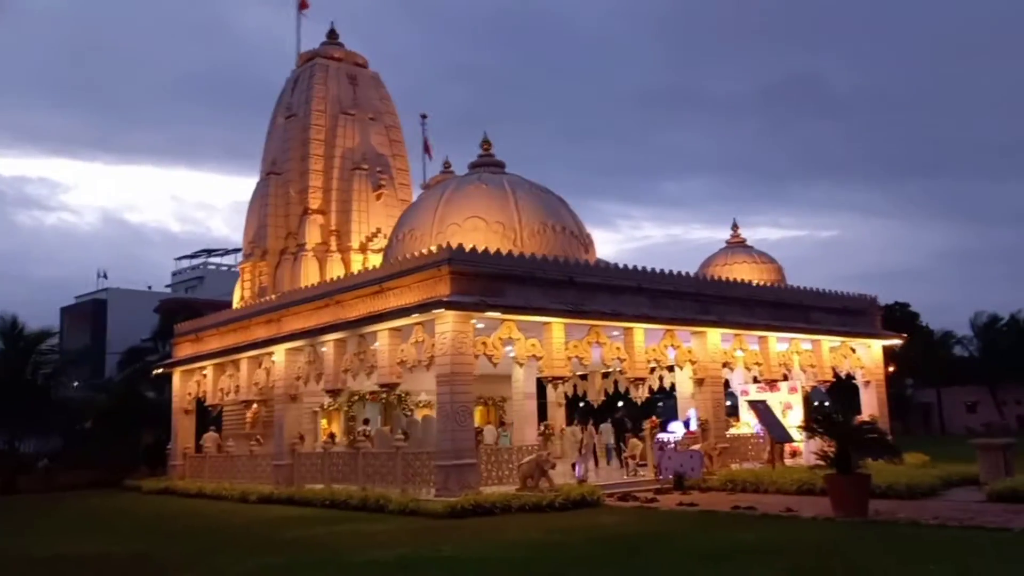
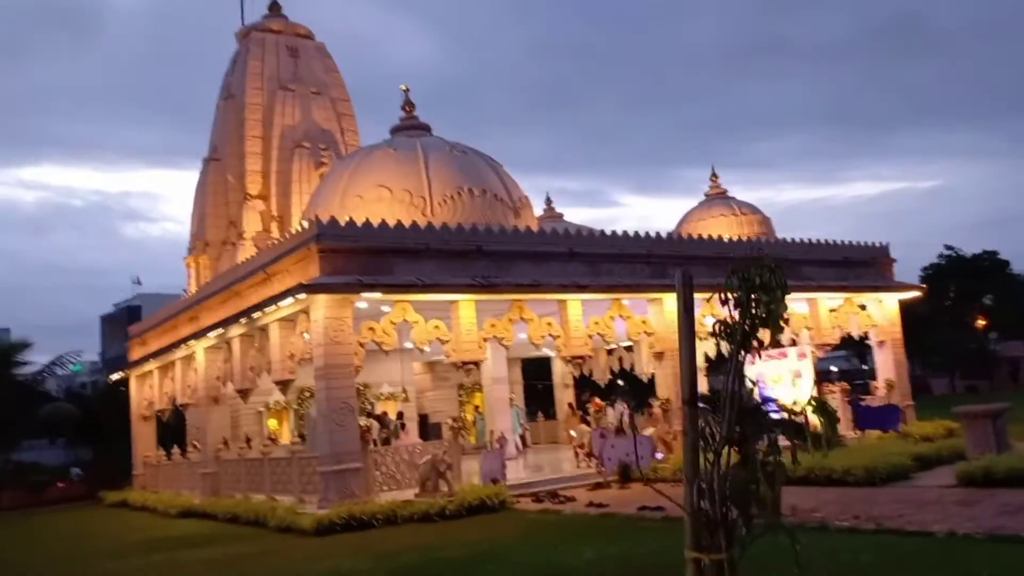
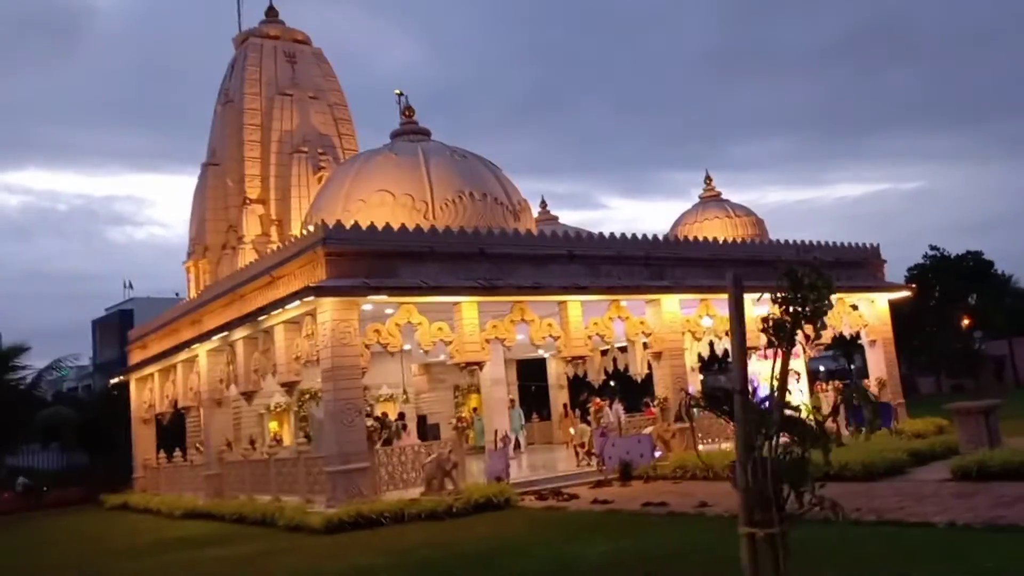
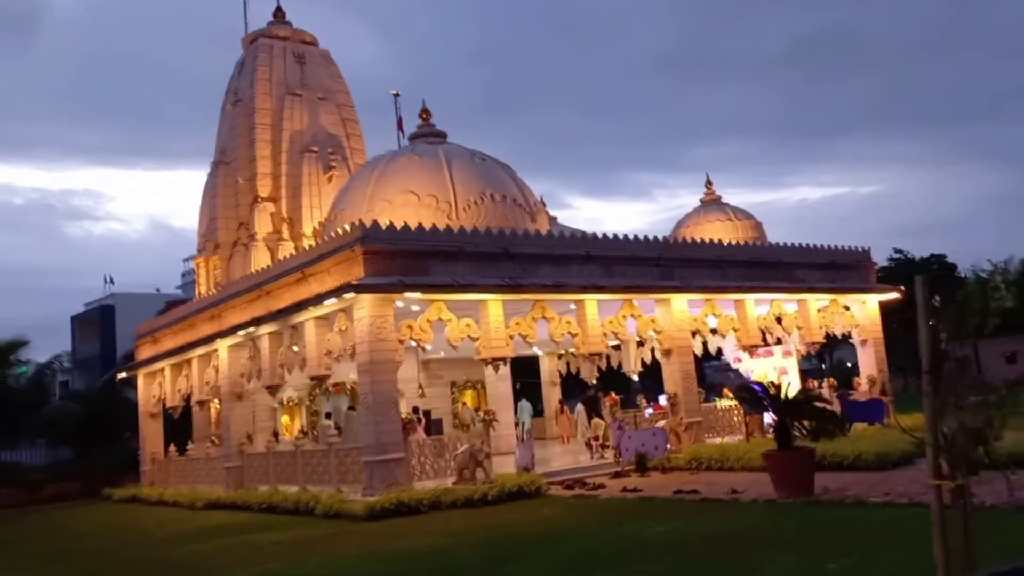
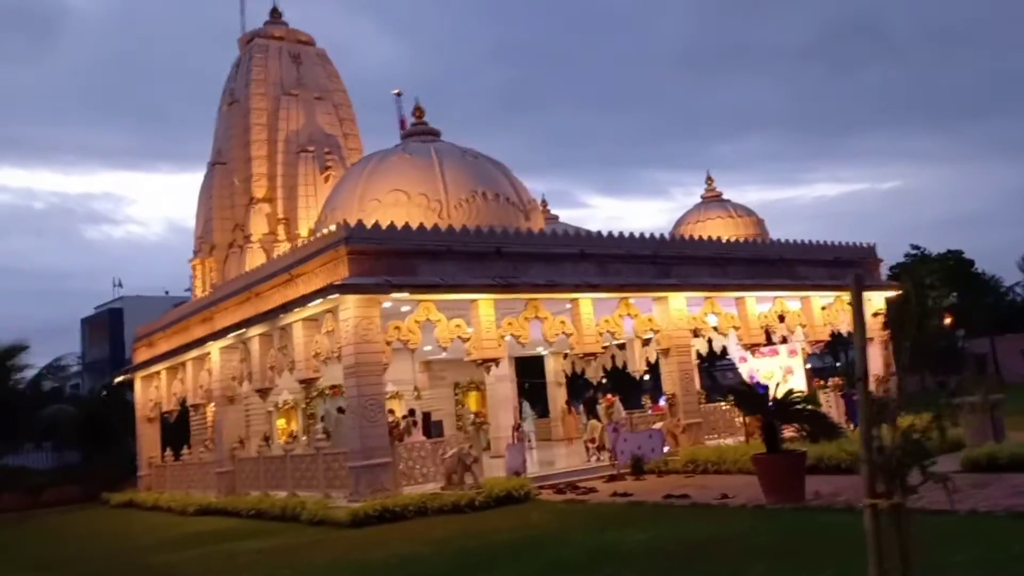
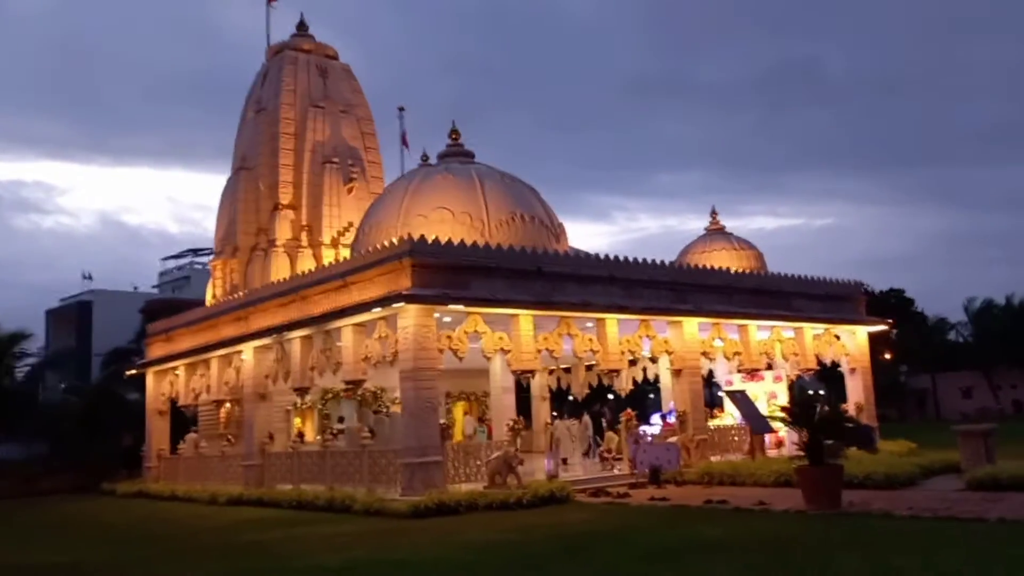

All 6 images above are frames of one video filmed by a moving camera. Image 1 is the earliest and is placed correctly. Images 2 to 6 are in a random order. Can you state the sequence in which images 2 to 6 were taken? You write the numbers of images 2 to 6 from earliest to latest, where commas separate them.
6, 4, 5, 3, 2
